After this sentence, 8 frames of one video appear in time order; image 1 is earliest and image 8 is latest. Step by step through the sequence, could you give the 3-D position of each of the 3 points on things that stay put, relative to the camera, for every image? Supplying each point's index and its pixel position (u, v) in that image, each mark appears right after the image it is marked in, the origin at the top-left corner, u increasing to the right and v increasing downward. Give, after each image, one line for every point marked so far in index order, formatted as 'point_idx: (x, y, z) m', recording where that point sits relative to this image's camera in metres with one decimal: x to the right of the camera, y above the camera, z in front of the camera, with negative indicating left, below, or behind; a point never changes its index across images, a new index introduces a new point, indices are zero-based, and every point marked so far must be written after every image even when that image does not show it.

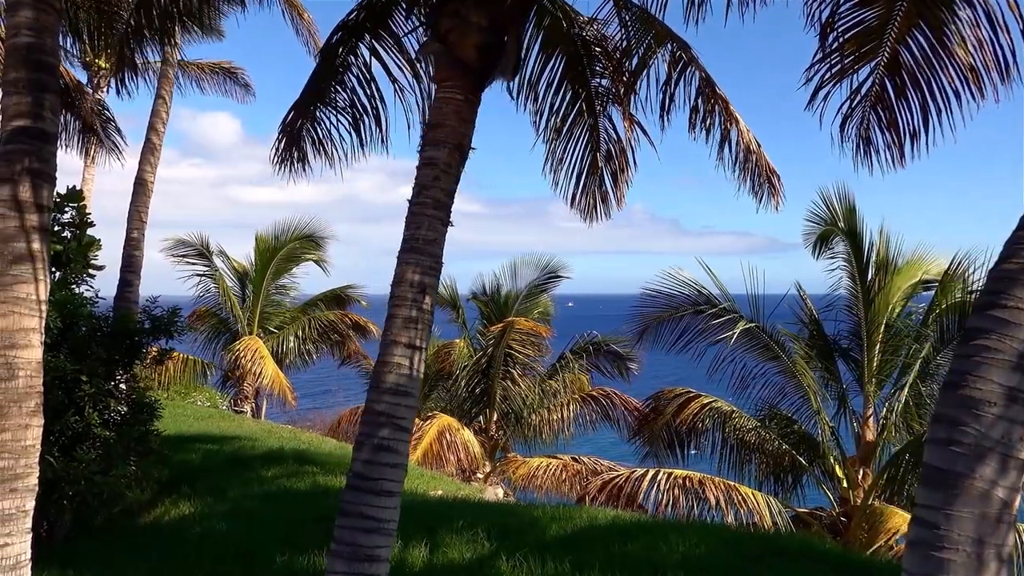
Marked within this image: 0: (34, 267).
0: (-2.2, +0.1, +3.7) m
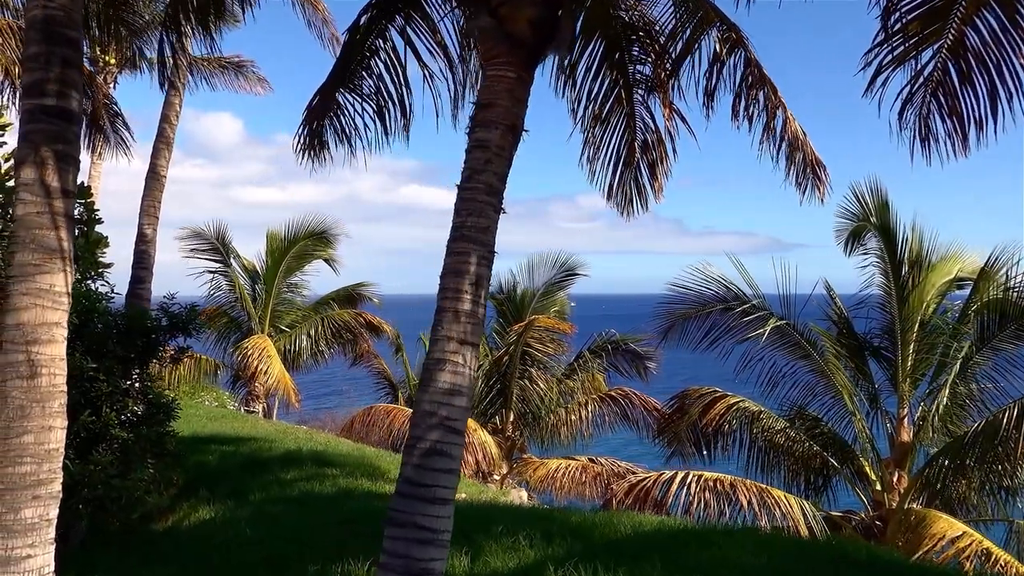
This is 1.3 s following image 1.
0: (-1.9, +0.1, +3.4) m
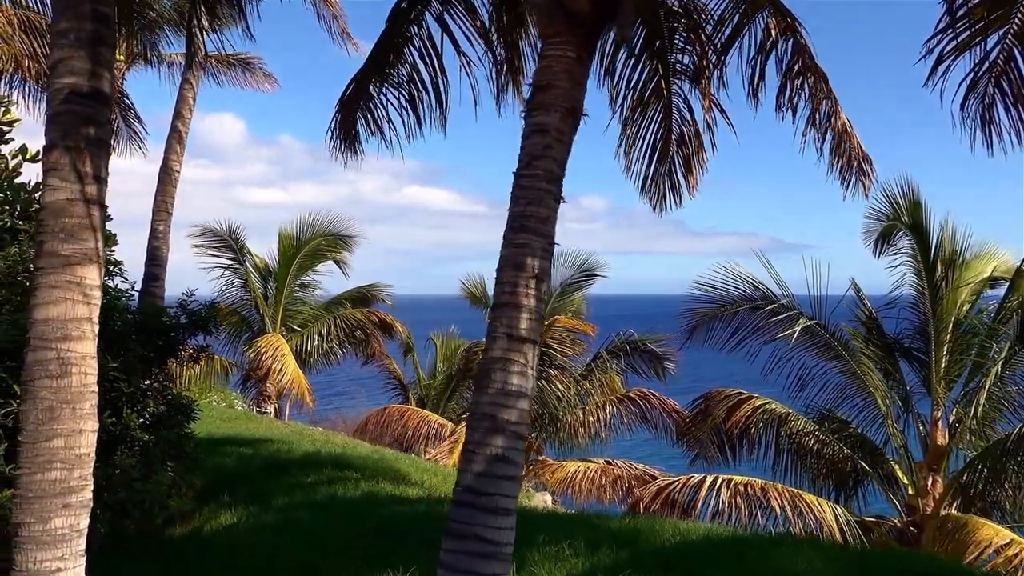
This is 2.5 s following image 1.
0: (-1.7, +0.2, +3.2) m
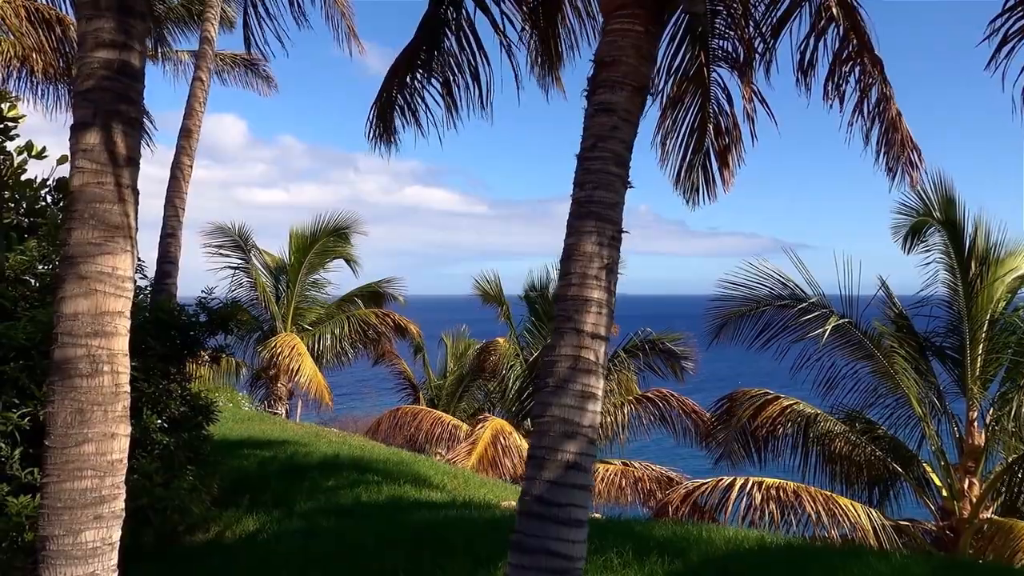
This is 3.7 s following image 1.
0: (-1.4, +0.2, +2.9) m
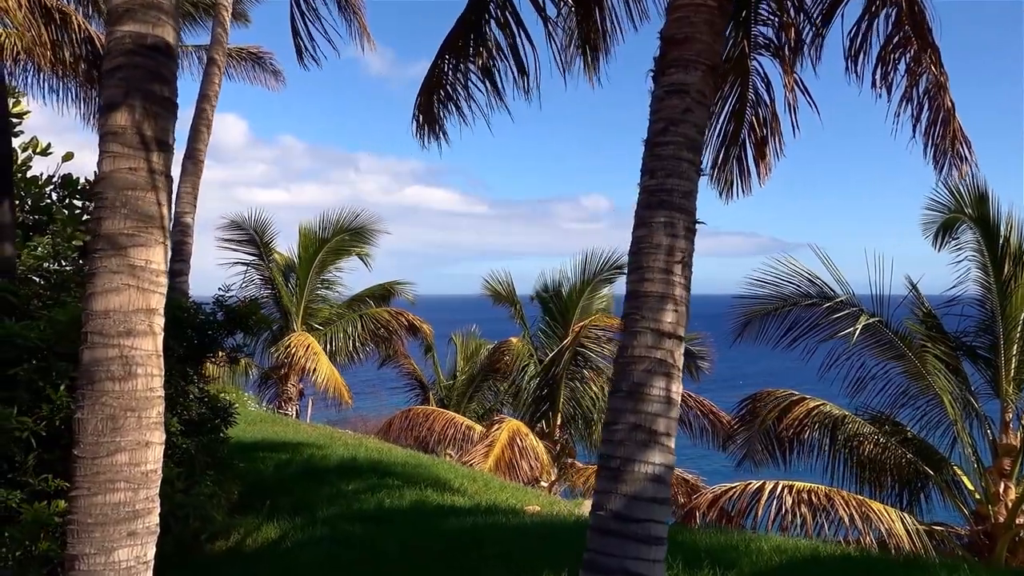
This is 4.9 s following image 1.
0: (-1.2, +0.2, +2.7) m
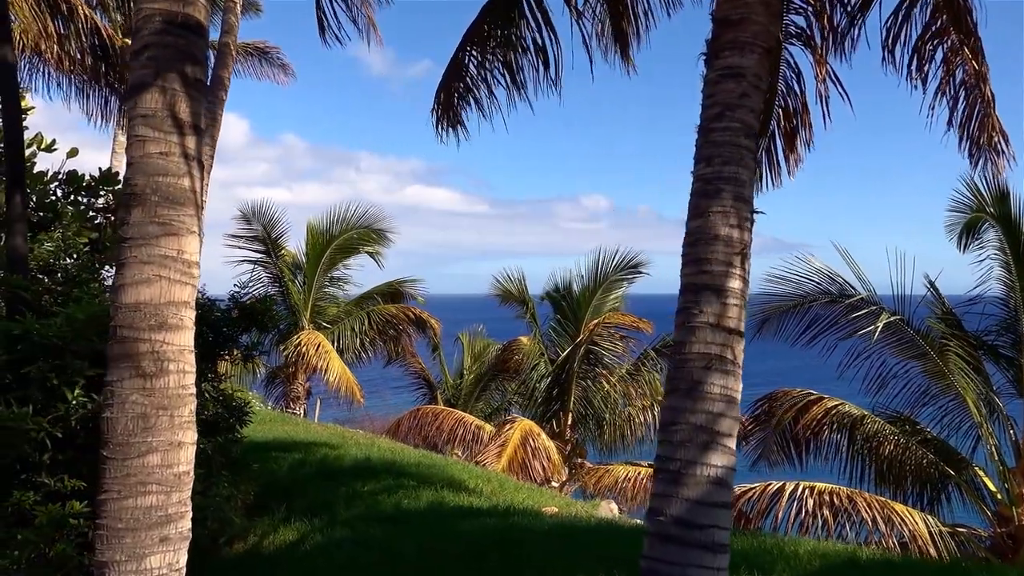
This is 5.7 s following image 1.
0: (-1.0, +0.2, +2.5) m
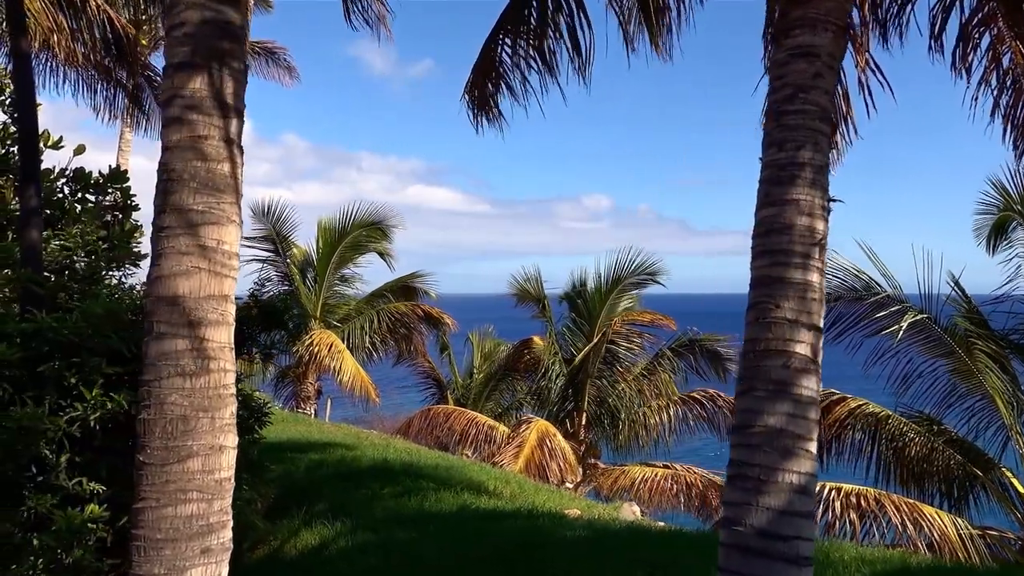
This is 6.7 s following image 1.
0: (-0.8, +0.3, +2.4) m
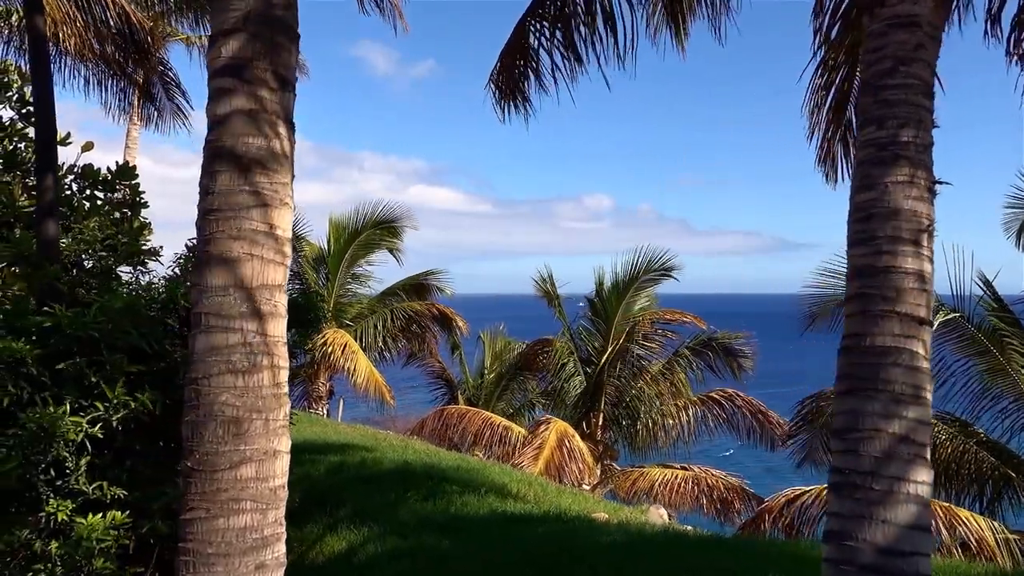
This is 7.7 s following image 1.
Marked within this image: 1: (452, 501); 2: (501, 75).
0: (-0.6, +0.3, +2.2) m
1: (-0.5, -1.7, +6.2) m
2: (-0.1, +1.4, +5.2) m
